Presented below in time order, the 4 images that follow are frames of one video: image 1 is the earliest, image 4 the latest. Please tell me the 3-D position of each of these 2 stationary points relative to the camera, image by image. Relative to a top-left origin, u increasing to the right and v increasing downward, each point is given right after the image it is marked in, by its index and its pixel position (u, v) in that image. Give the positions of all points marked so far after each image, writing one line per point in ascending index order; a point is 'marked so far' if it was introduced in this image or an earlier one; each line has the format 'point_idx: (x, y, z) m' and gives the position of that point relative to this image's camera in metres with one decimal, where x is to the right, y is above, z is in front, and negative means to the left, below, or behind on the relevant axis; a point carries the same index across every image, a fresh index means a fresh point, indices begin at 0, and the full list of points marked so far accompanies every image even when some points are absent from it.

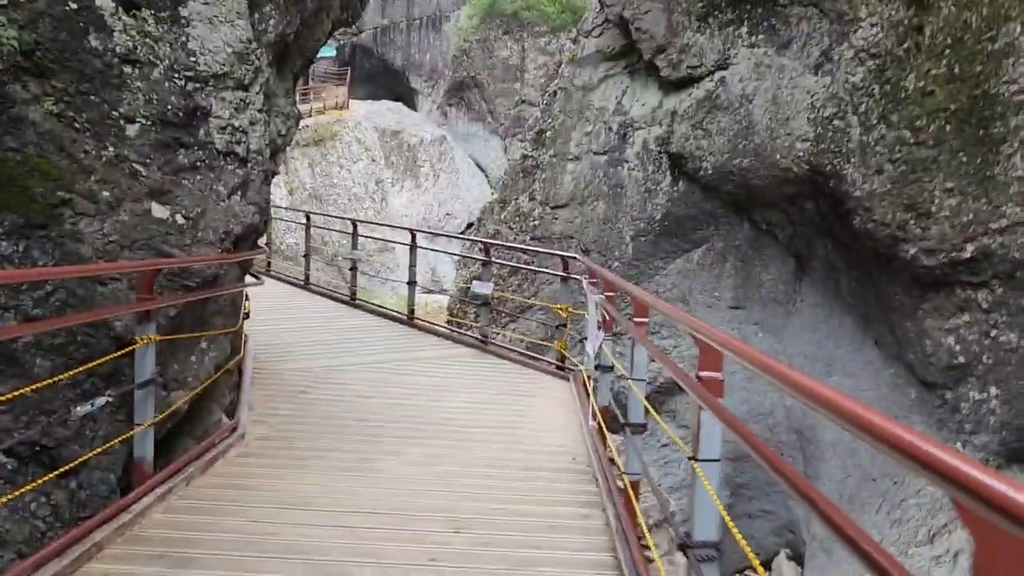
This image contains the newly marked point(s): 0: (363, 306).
0: (-1.3, -0.2, +7.5) m
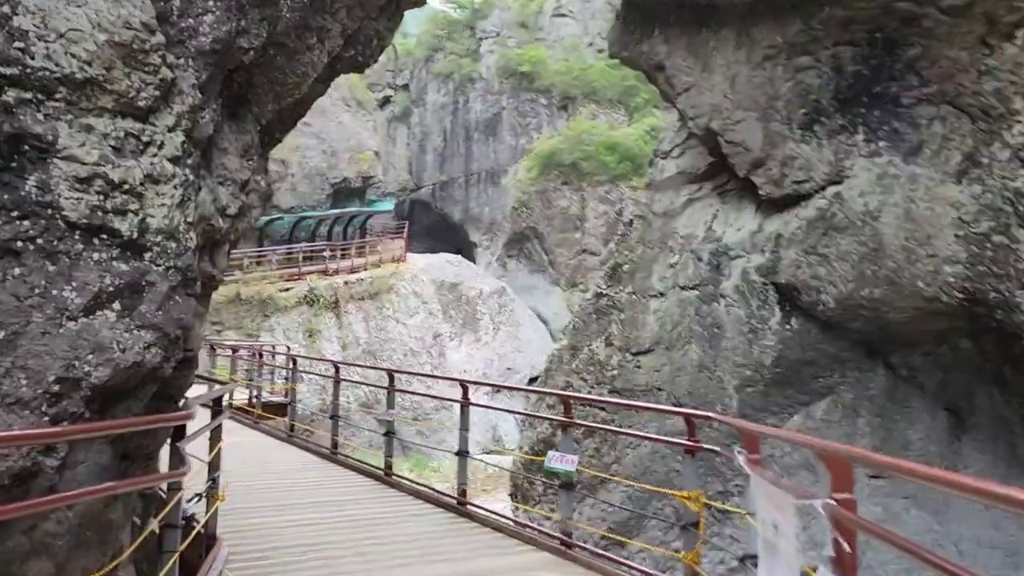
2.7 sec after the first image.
0: (-0.8, -1.4, +5.7) m
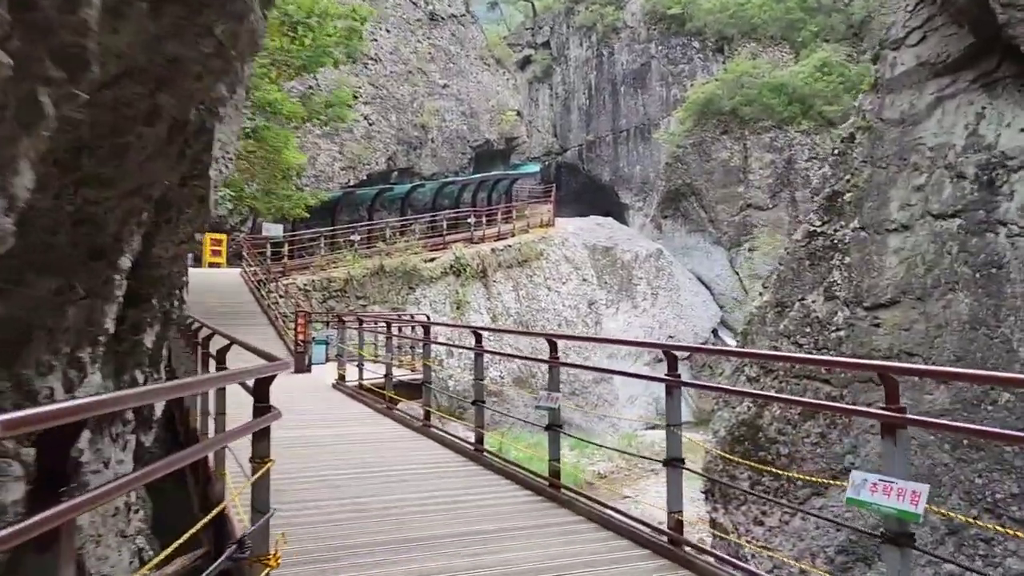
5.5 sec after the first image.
0: (+0.3, -1.0, +4.0) m
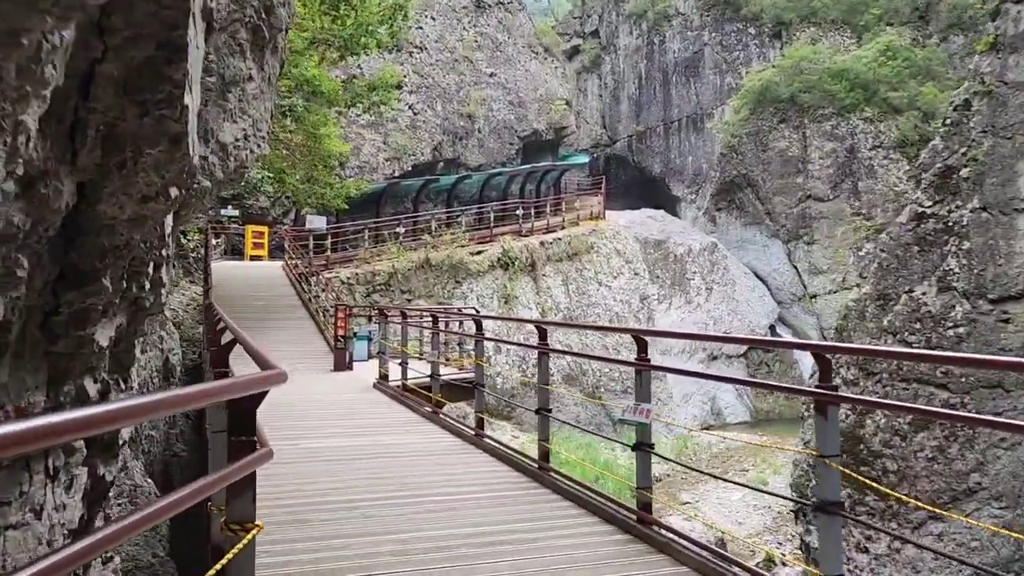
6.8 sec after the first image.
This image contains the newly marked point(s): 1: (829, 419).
0: (+0.6, -1.0, +3.2) m
1: (+0.9, -0.4, +2.4) m
